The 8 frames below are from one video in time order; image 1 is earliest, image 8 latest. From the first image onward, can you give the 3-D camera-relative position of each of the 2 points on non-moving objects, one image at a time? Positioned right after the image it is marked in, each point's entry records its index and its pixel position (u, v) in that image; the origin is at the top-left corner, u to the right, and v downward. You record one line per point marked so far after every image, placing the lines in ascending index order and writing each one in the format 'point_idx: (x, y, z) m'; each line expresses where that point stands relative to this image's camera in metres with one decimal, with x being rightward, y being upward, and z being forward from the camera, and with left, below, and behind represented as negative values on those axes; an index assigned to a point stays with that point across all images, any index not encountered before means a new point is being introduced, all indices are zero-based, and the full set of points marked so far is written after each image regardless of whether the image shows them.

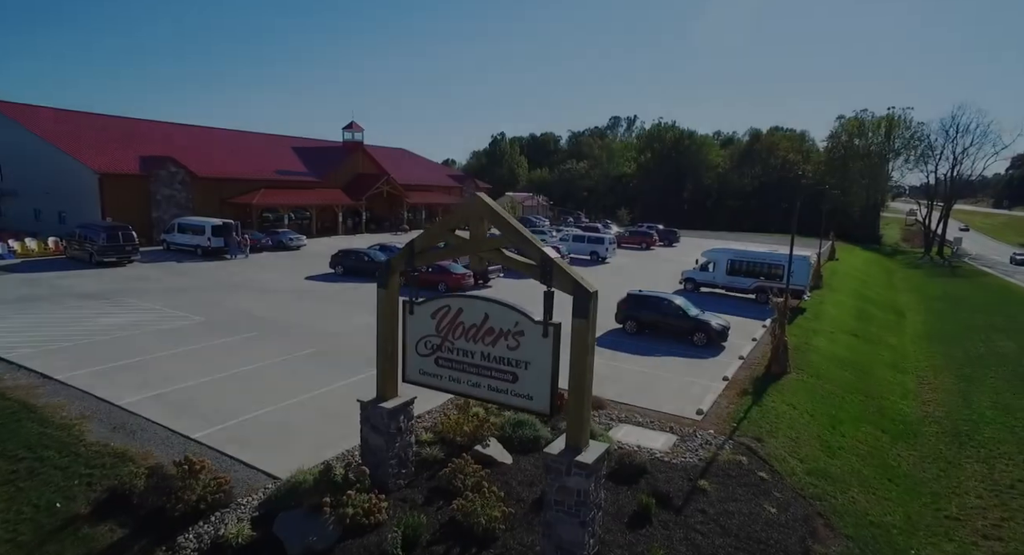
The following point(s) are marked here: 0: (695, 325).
0: (+5.5, -1.4, +18.0) m
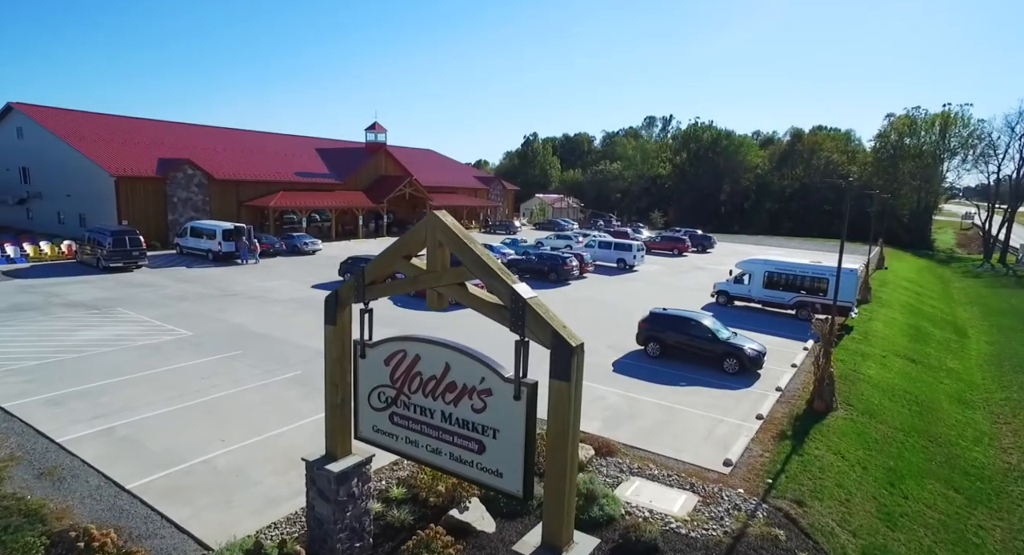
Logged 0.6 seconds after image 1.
0: (+5.7, -1.9, +15.9) m
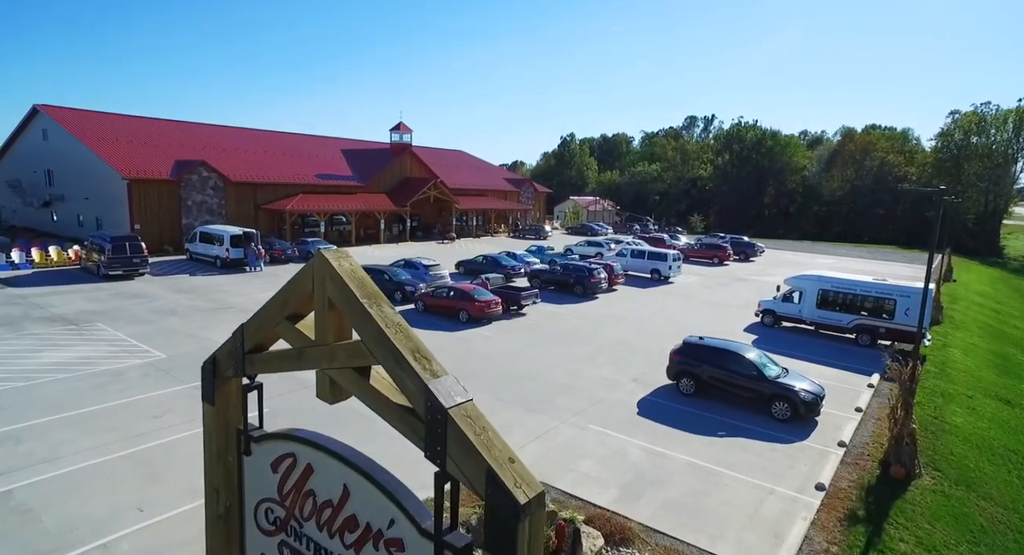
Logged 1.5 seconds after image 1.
0: (+5.8, -2.5, +13.2) m
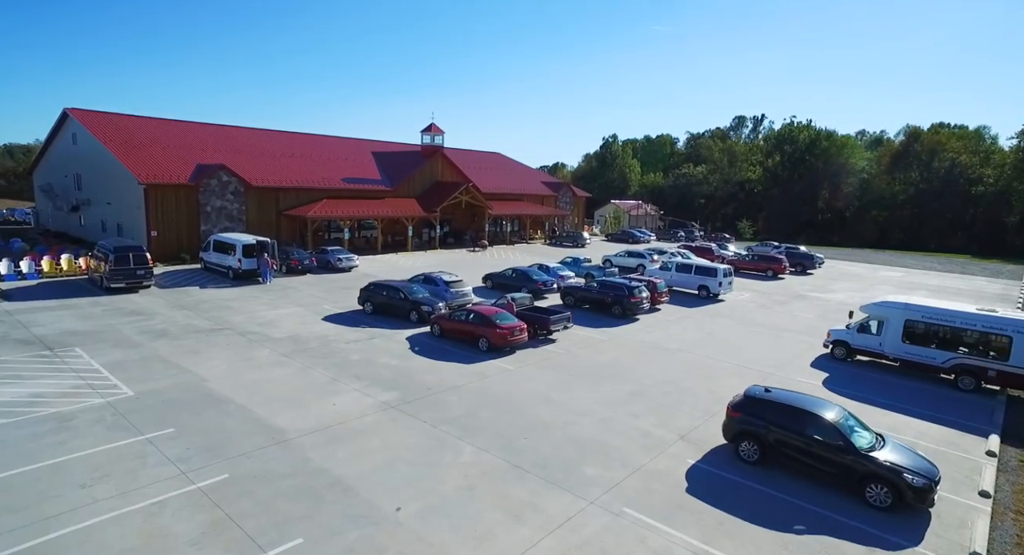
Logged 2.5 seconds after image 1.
0: (+6.1, -3.3, +10.1) m
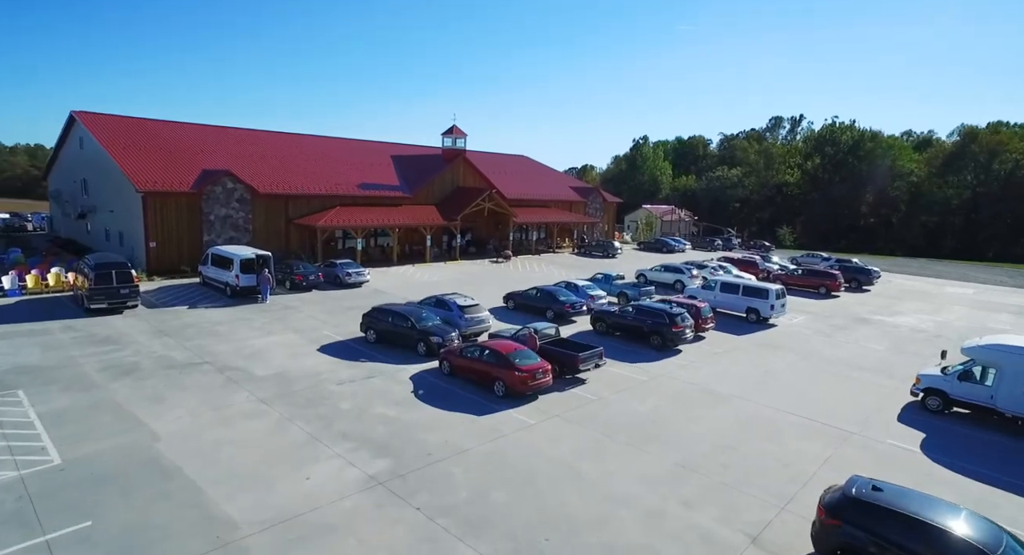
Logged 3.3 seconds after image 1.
0: (+6.3, -4.1, +6.9) m
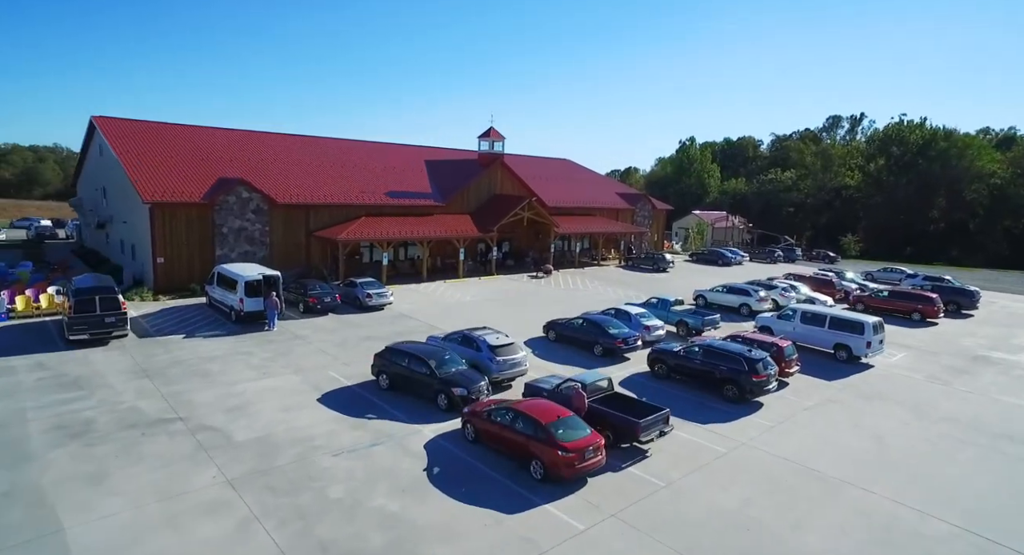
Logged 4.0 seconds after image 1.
0: (+6.5, -5.1, +2.8) m
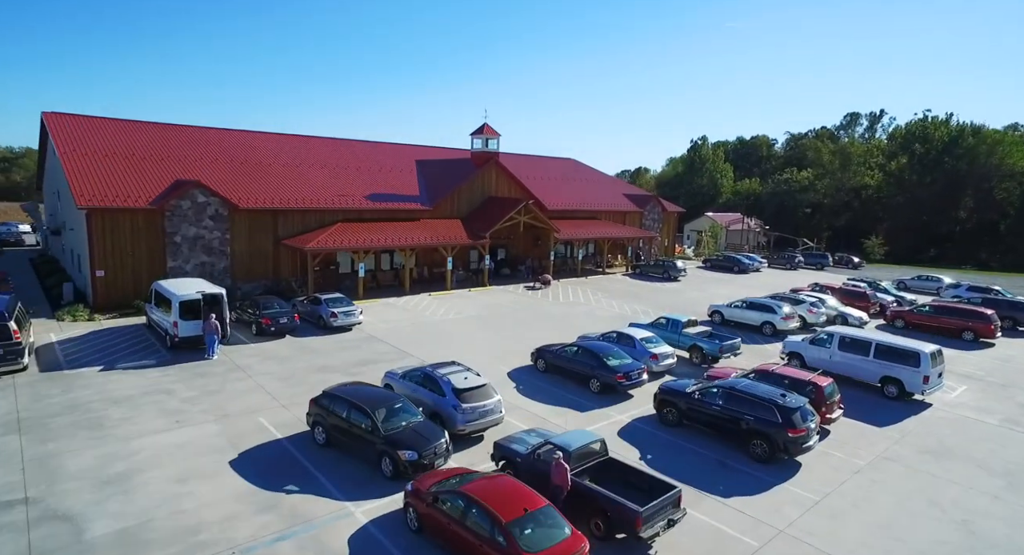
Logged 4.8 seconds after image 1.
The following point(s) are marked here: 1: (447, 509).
0: (+5.6, -5.6, -0.8) m
1: (-1.1, -3.7, +9.4) m
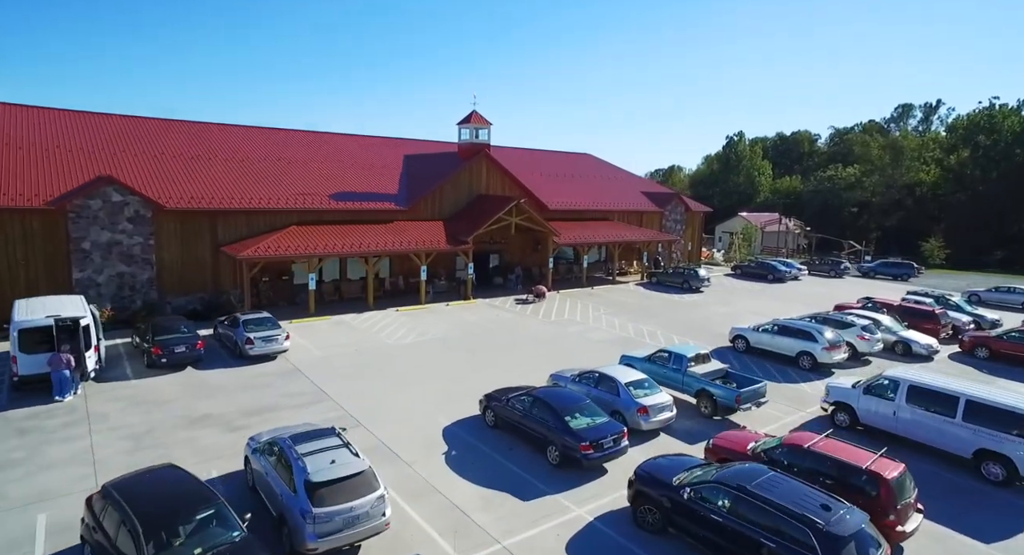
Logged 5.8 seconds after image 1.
0: (+2.9, -6.1, -6.0) m
1: (-3.1, -4.2, +4.6) m
